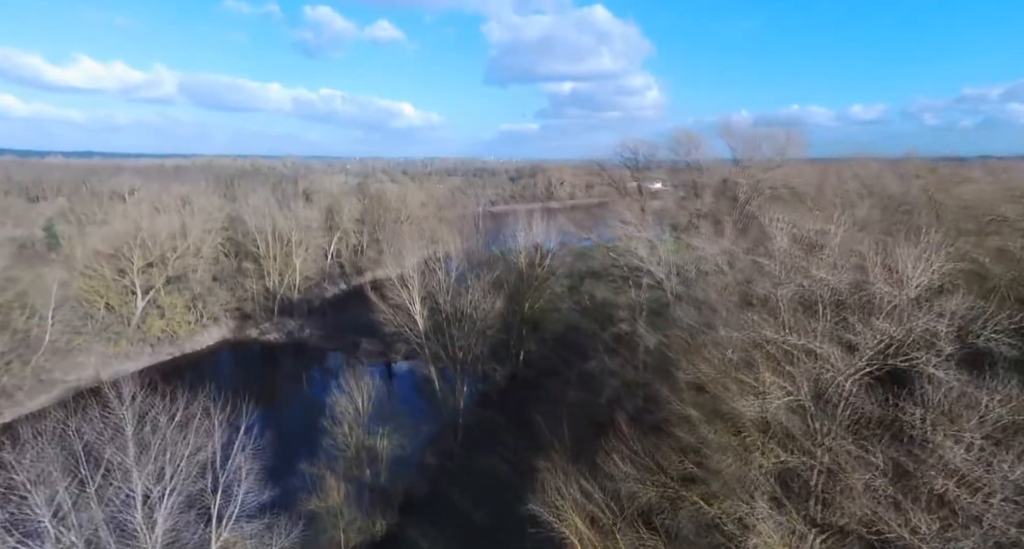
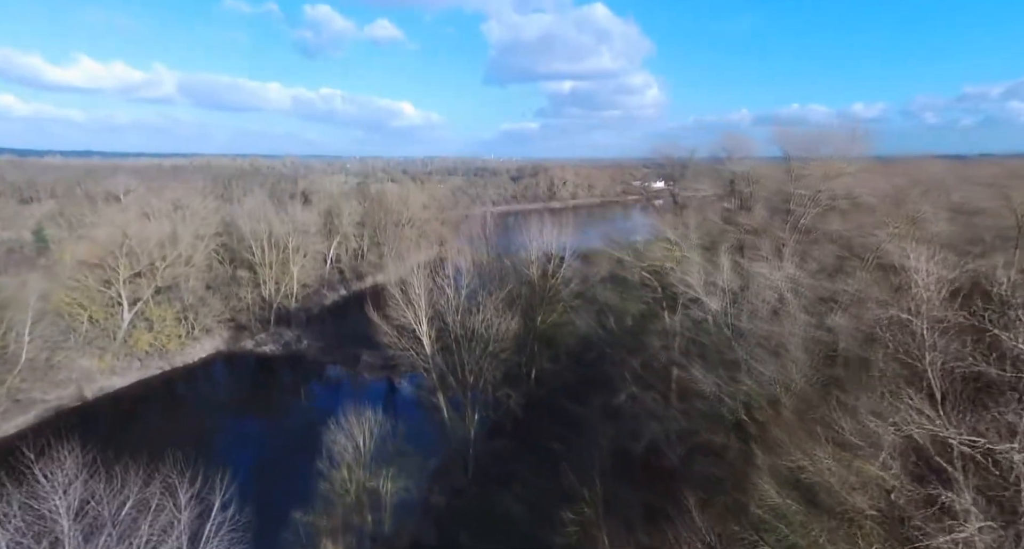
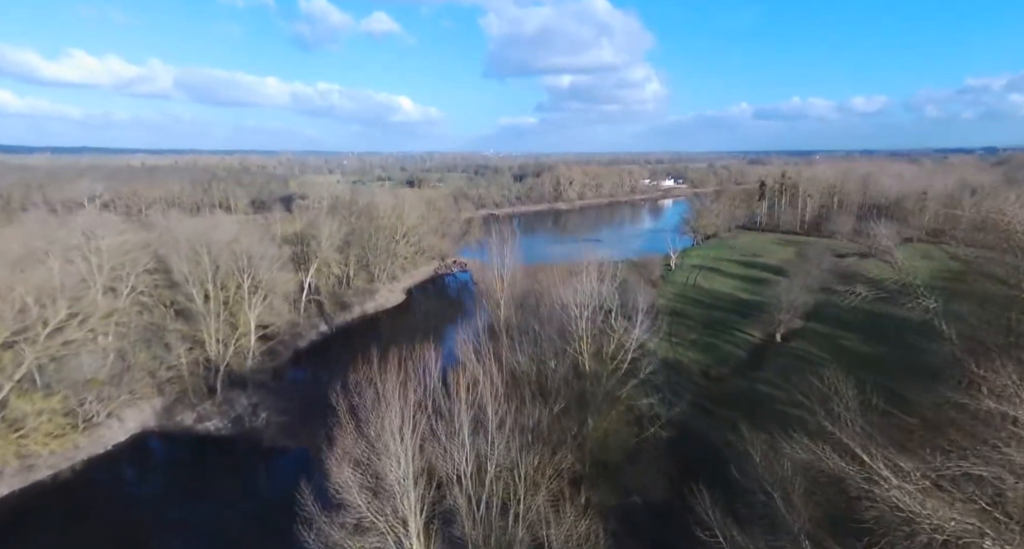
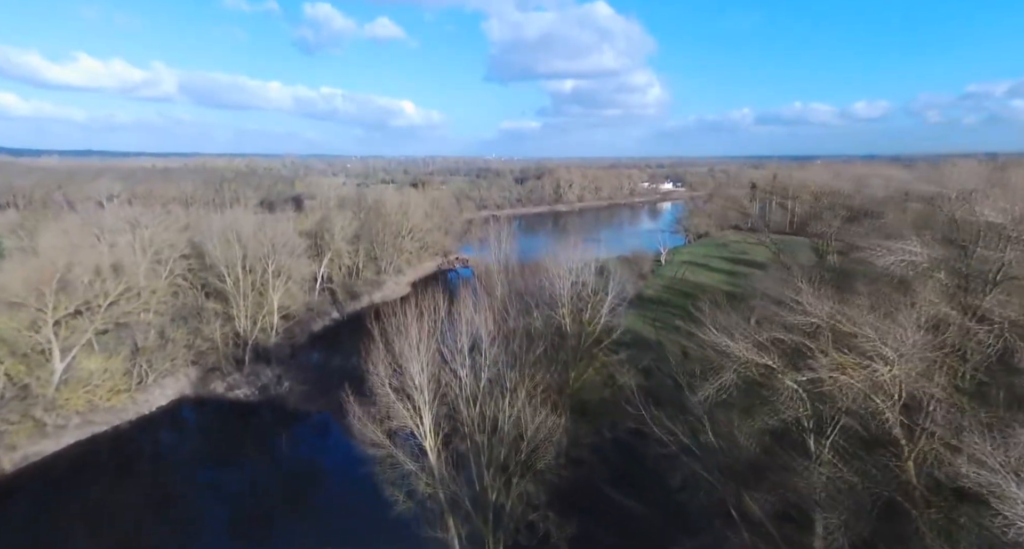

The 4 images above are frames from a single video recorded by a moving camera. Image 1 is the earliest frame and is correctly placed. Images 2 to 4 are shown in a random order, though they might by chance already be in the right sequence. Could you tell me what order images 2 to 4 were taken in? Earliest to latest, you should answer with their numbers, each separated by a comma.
2, 4, 3
